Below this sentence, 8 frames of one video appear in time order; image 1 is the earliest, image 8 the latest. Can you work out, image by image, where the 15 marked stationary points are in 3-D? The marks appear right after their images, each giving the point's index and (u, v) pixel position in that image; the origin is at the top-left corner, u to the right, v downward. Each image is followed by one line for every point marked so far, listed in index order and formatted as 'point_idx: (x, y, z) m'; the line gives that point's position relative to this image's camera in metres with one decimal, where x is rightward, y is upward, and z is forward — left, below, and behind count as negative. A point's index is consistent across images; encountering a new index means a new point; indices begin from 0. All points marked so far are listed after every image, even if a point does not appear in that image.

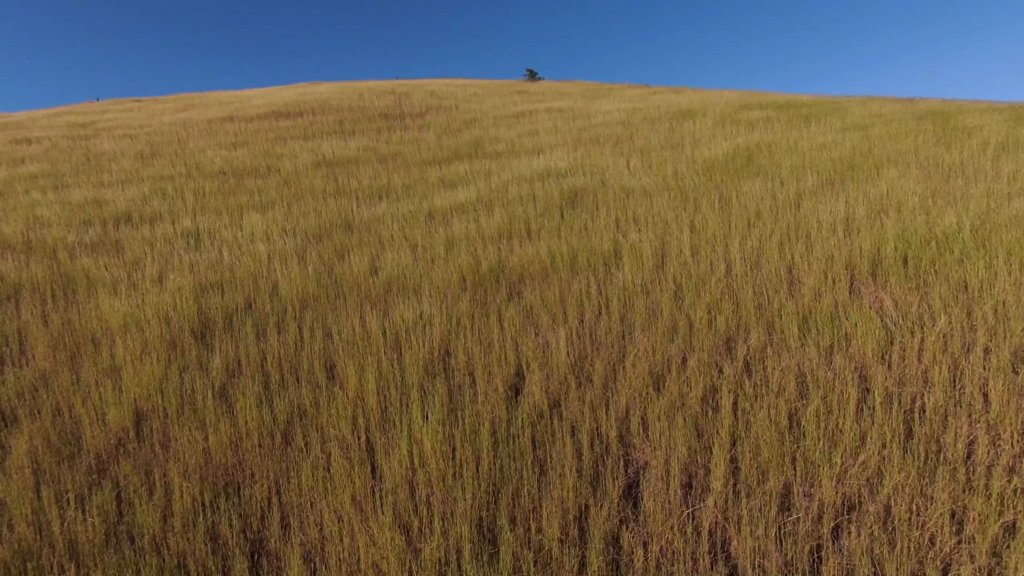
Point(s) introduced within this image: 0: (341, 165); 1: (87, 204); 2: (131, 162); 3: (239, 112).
0: (-2.1, +1.5, +6.1) m
1: (-4.4, +0.9, +5.2) m
2: (-5.0, +1.6, +6.5) m
3: (-5.1, +3.3, +9.4) m
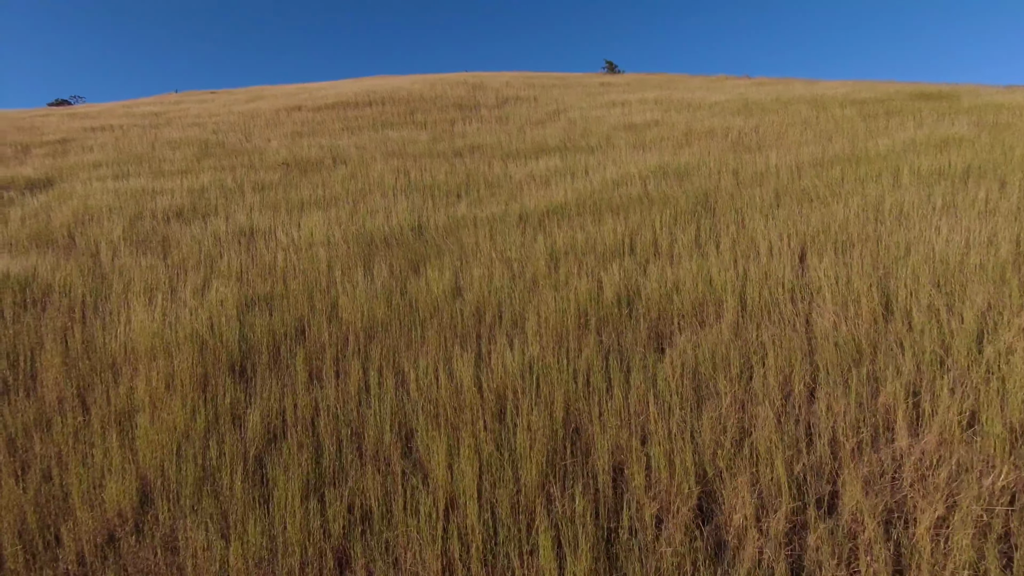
0: (-1.1, +1.4, +5.4) m
1: (-3.5, +0.9, +4.8) m
2: (-3.9, +1.7, +6.1) m
3: (-3.7, +3.3, +9.0) m
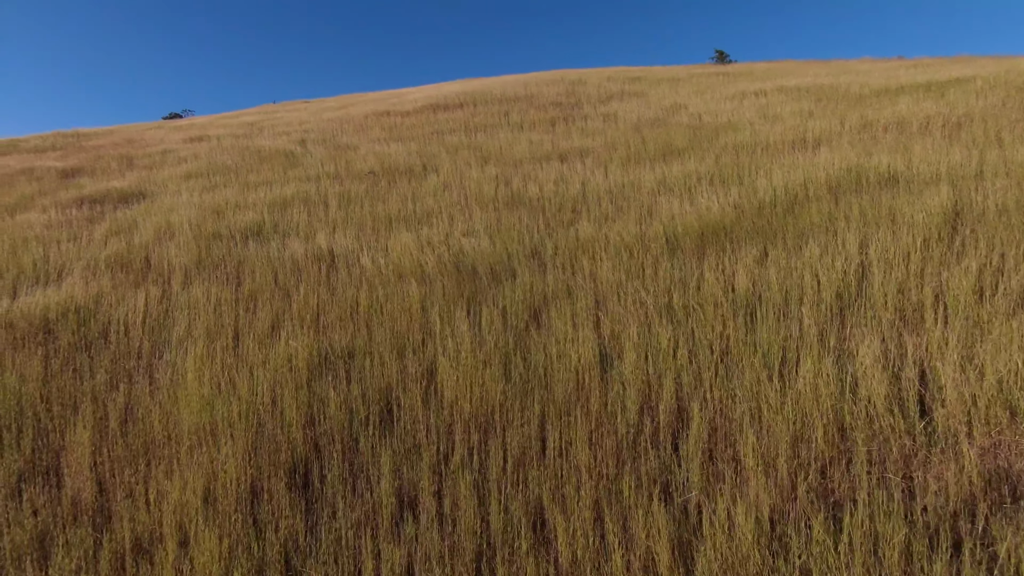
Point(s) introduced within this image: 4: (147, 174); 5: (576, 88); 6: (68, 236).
0: (0.0, +1.2, +4.6) m
1: (-2.5, +0.7, +4.4) m
2: (-2.7, +1.5, +5.8) m
3: (-2.0, +3.1, +8.6) m
4: (-4.5, +1.4, +6.2) m
5: (+1.0, +3.1, +7.9) m
6: (-3.7, +0.4, +4.2) m
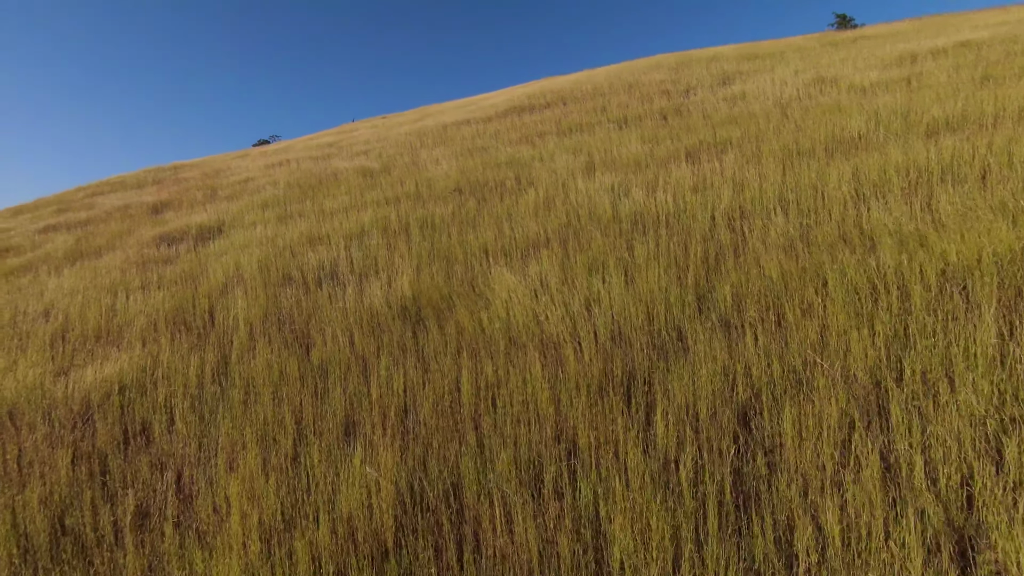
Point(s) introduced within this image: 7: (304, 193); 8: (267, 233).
0: (+0.9, +0.9, +3.7) m
1: (-1.7, +0.4, +3.9) m
2: (-1.6, +1.1, +5.3) m
3: (-0.6, +2.8, +8.0) m
4: (-3.4, +1.0, +5.9) m
5: (+2.3, +2.9, +6.8) m
6: (-2.9, 0.0, +3.8) m
7: (-2.3, +1.0, +5.5) m
8: (-2.1, +0.5, +4.3) m
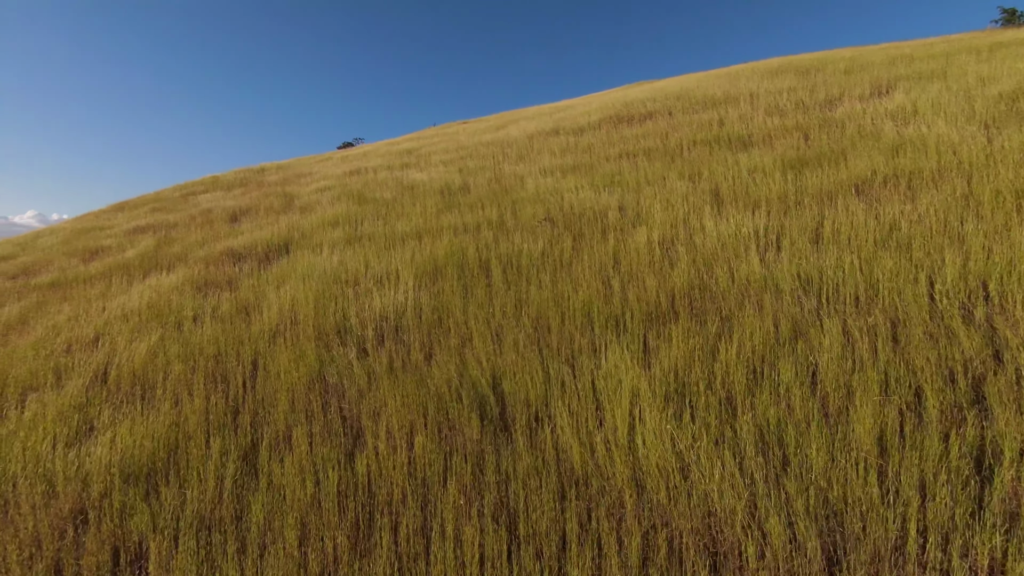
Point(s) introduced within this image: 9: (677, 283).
0: (+1.5, +0.5, +2.9) m
1: (-1.0, +0.1, +3.4) m
2: (-0.7, +0.8, +4.8) m
3: (+0.7, +2.4, +7.3) m
4: (-2.4, +0.8, +5.6) m
5: (+3.4, +2.4, +5.7) m
6: (-2.2, -0.2, +3.5) m
7: (-1.4, +0.8, +5.0) m
8: (-1.4, +0.2, +3.8) m
9: (+0.8, 0.0, +2.4) m
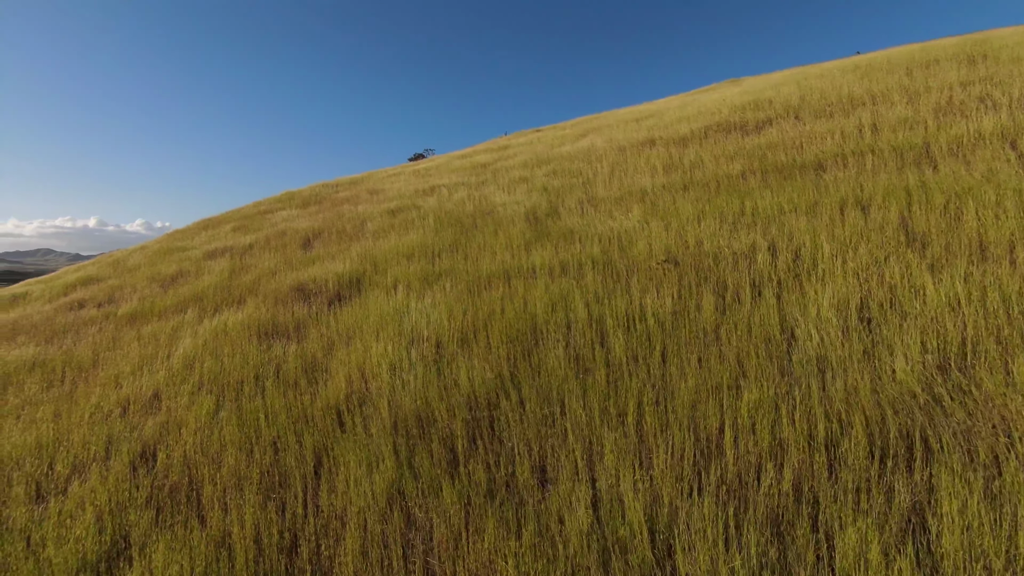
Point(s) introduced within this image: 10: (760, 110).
0: (+2.1, +0.1, +2.0) m
1: (-0.4, -0.2, +2.8) m
2: (+0.1, +0.5, +4.2) m
3: (+1.8, +2.0, +6.5) m
4: (-1.5, +0.5, +5.2) m
5: (+4.3, +2.0, +4.6) m
6: (-1.6, -0.5, +3.1) m
7: (-0.5, +0.4, +4.5) m
8: (-0.7, -0.1, +3.3) m
9: (+1.3, -0.3, +1.6) m
10: (+2.7, +1.9, +5.5) m
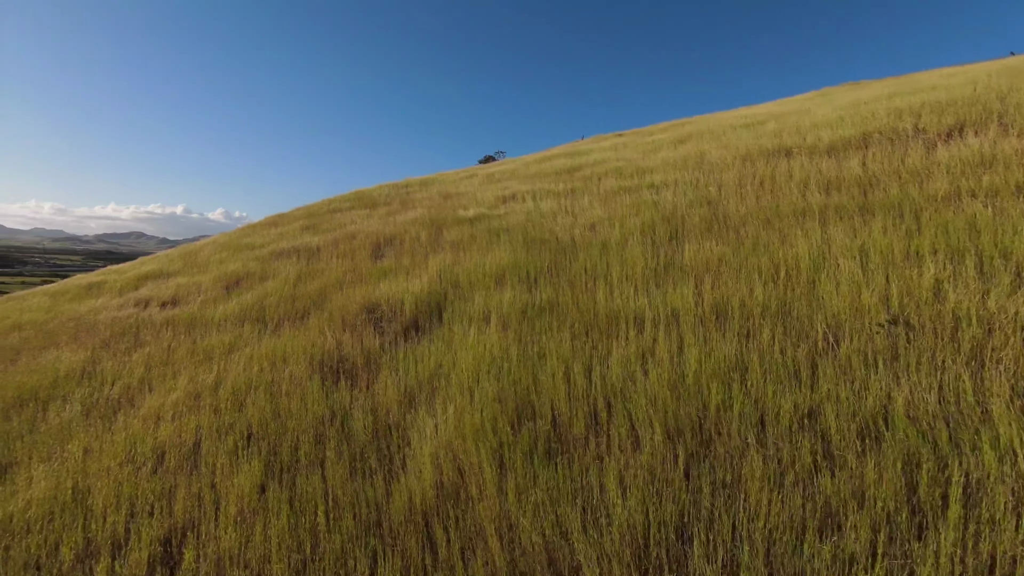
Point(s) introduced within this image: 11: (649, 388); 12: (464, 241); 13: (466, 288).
0: (+2.6, -0.2, +1.0) m
1: (+0.2, -0.5, +2.1) m
2: (+0.8, +0.2, +3.3) m
3: (+3.0, +1.6, +5.5) m
4: (-0.6, +0.3, +4.6) m
5: (+5.2, +1.5, +3.4) m
6: (-0.9, -0.6, +2.4) m
7: (+0.3, +0.2, +3.7) m
8: (0.0, -0.3, +2.6) m
9: (+1.7, -0.6, +0.7) m
10: (+3.7, +1.5, +4.4) m
11: (+0.5, -0.4, +2.0) m
12: (-0.5, +0.5, +5.1) m
13: (-0.4, 0.0, +3.6) m
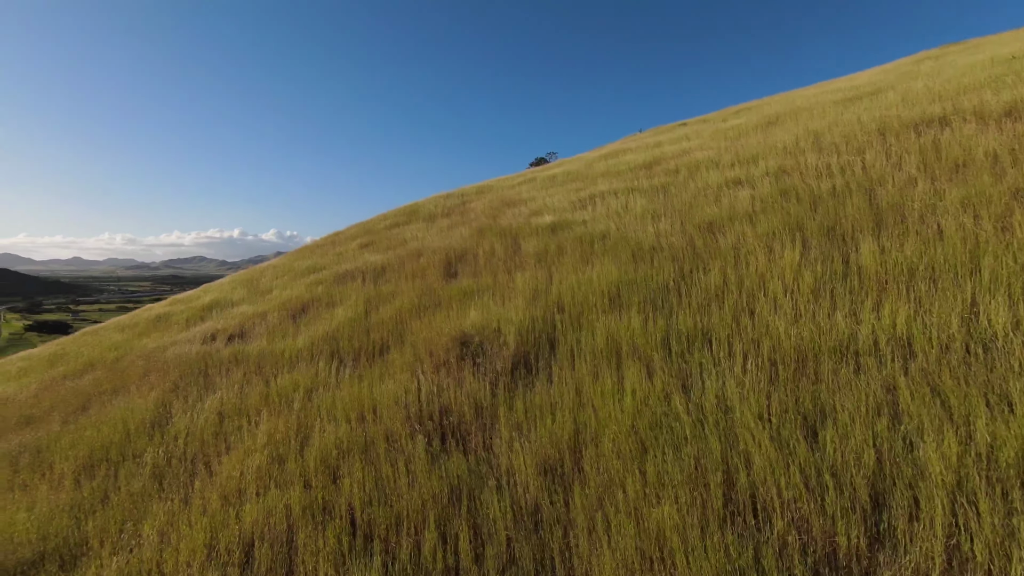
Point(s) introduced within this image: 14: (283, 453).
0: (+3.1, -0.2, +0.2) m
1: (+0.8, -0.6, +1.4) m
2: (+1.5, +0.1, +2.6) m
3: (+3.7, +1.7, +4.6) m
4: (+0.2, +0.1, +4.0) m
5: (+5.8, +1.7, +2.3) m
6: (-0.3, -0.8, +1.9) m
7: (+1.0, +0.1, +3.1) m
8: (+0.6, -0.5, +1.9) m
9: (+2.2, -0.6, -0.1) m
10: (+4.4, +1.6, +3.5) m
11: (+1.2, -0.5, +1.3) m
12: (+0.3, +0.3, +4.5) m
13: (+0.4, -0.2, +3.0) m
14: (-1.2, -0.9, +2.6) m
